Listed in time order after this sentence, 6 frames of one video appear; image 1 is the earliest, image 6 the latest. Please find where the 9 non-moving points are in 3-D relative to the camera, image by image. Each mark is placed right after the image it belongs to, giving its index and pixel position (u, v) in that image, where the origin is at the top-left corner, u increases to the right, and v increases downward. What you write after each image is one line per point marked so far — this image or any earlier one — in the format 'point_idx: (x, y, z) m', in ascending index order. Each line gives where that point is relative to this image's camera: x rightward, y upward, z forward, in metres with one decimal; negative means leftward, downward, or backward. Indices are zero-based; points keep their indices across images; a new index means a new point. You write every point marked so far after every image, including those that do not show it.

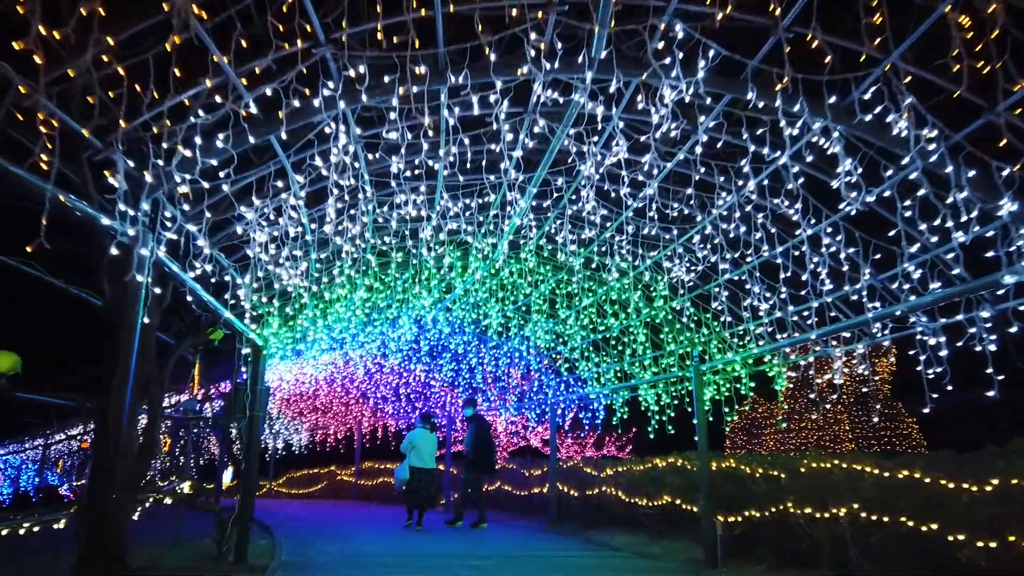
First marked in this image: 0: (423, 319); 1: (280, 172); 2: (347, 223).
0: (-1.8, -0.7, +15.1) m
1: (-2.1, +1.1, +6.6) m
2: (-1.7, +0.7, +7.5) m
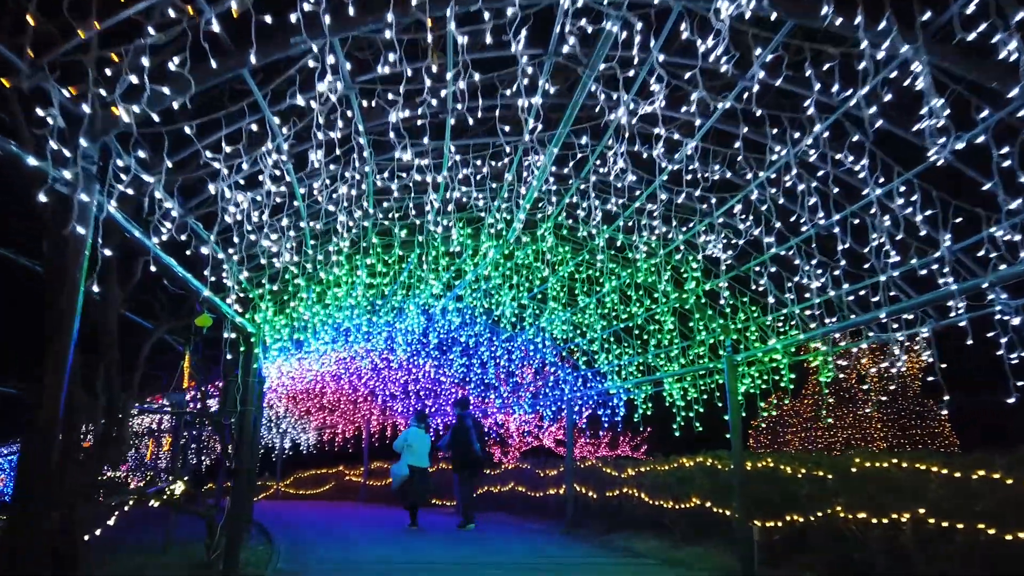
0: (-1.6, -0.5, +14.2) m
1: (-2.0, +1.3, +5.7) m
2: (-1.5, +0.9, +6.6) m
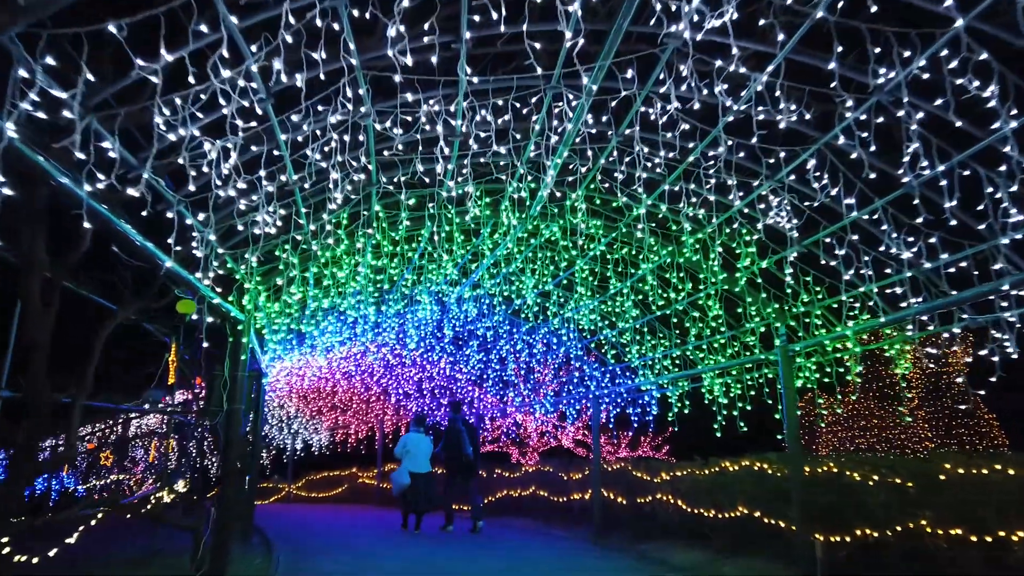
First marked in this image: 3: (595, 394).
0: (-1.2, -0.2, +13.0) m
1: (-1.8, +1.5, +4.5) m
2: (-1.3, +1.1, +5.4) m
3: (+1.4, -1.8, +12.3) m
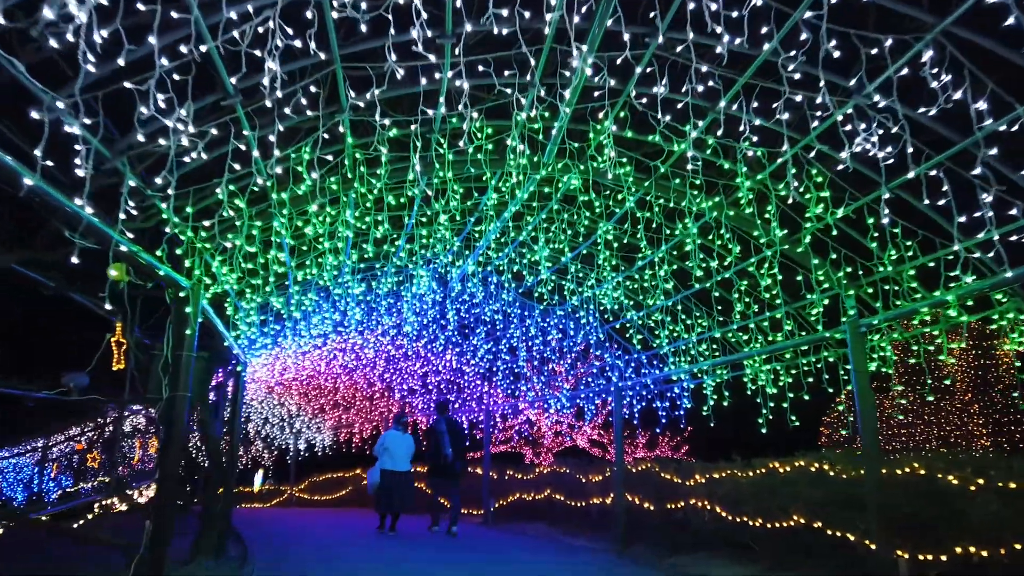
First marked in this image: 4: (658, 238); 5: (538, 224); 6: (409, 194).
0: (-1.0, +0.2, +11.3) m
1: (-1.7, +1.9, +2.9) m
2: (-1.3, +1.5, +3.7) m
3: (+1.6, -1.4, +10.7) m
4: (+1.8, +0.6, +8.9) m
5: (+0.3, +0.8, +8.8) m
6: (-1.1, +1.0, +7.5) m
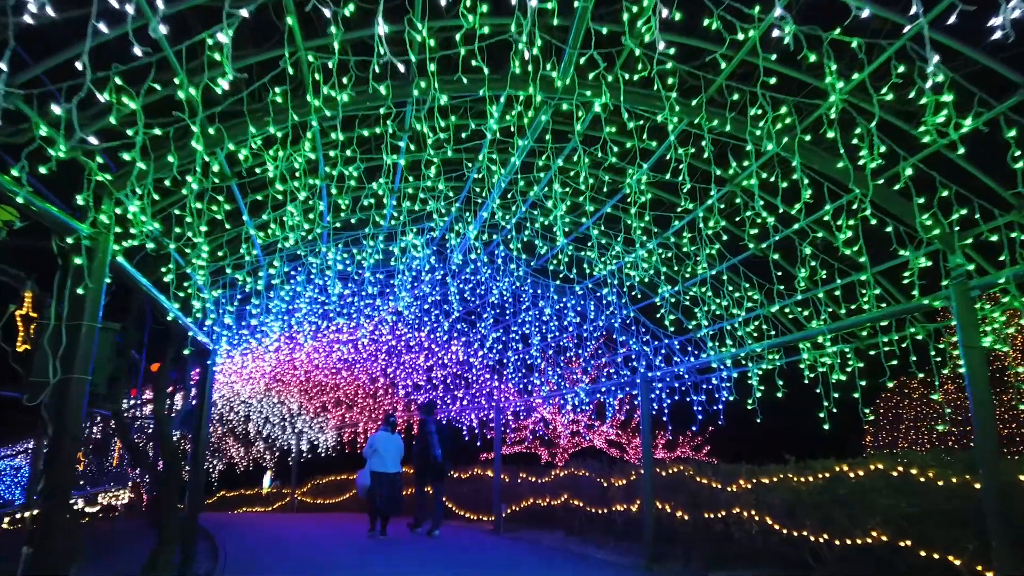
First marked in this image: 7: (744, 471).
0: (-0.8, +0.5, +9.7) m
1: (-1.8, +2.3, +1.2) m
2: (-1.3, +1.9, +2.1) m
3: (+1.7, -1.1, +9.0) m
4: (+1.9, +1.0, +7.2) m
5: (+0.4, +1.2, +7.1) m
6: (-1.0, +1.4, +5.8) m
7: (+2.7, -2.1, +8.1) m
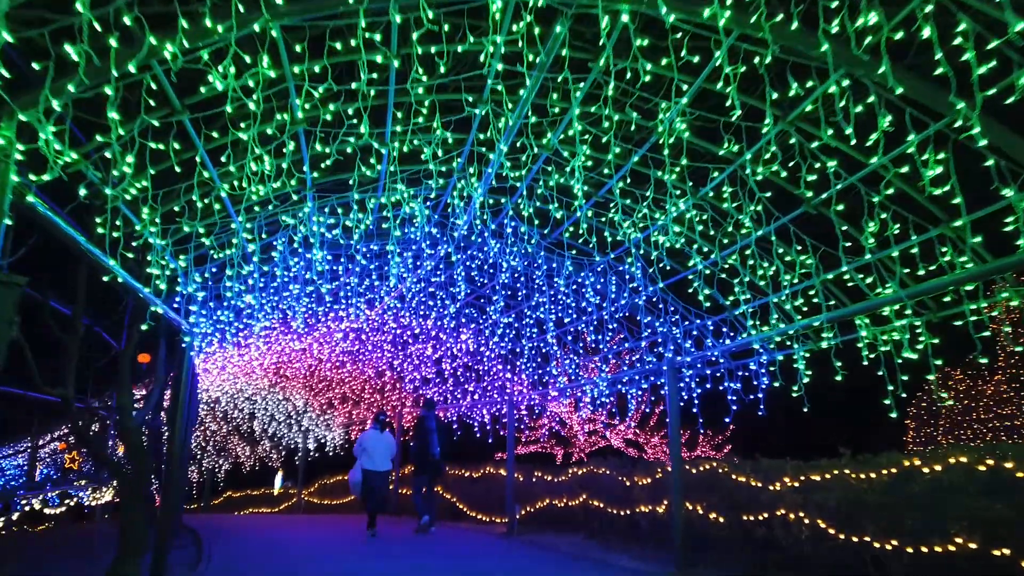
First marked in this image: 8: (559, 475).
0: (-0.7, +0.8, +8.6) m
1: (-1.8, +2.6, +0.1) m
2: (-1.3, +2.2, +1.0) m
3: (+1.8, -0.7, +7.8) m
4: (+2.0, +1.4, +6.1) m
5: (+0.5, +1.5, +6.0) m
6: (-1.0, +1.7, +4.7) m
7: (+2.8, -1.7, +6.9) m
8: (+0.7, -2.7, +10.4) m
